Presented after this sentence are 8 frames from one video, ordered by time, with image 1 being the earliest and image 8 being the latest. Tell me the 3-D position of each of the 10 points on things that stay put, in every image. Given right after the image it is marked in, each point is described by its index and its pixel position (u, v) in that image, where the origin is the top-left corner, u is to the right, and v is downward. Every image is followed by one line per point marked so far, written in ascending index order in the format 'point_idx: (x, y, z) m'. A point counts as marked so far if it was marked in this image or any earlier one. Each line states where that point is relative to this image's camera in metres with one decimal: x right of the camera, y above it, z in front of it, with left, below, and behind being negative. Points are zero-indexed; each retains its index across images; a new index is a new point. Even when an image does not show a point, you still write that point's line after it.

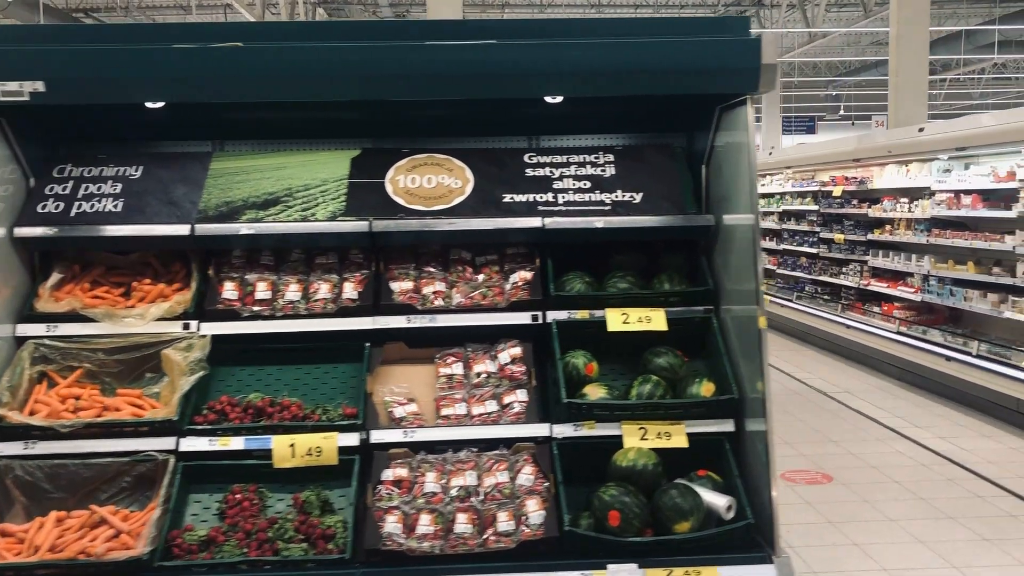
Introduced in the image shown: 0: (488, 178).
0: (-0.1, +0.3, +2.6) m
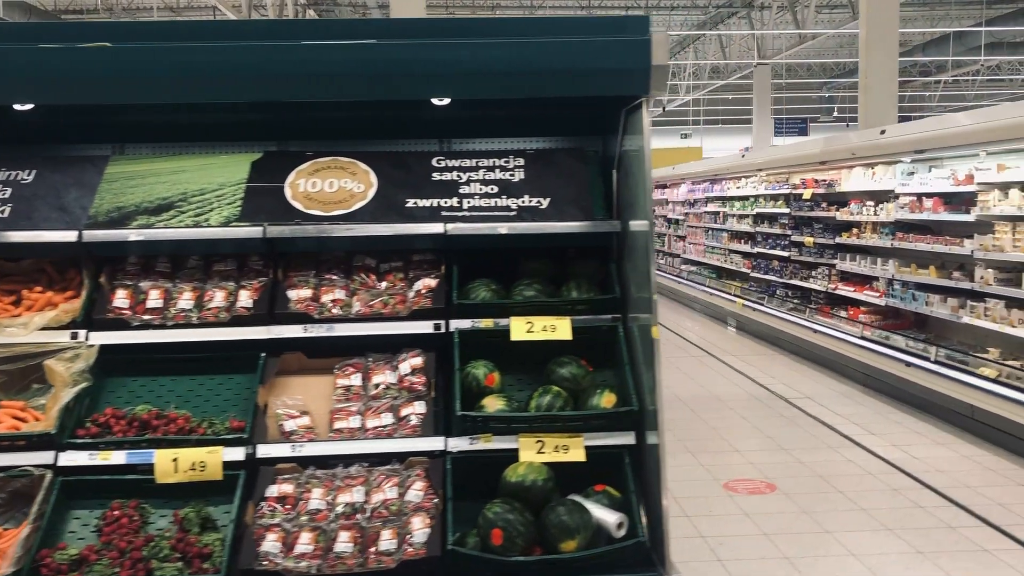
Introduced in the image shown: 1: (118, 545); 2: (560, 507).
0: (-0.3, +0.3, +2.5) m
1: (-0.9, -0.6, +2.1) m
2: (+0.1, -0.5, +2.0) m
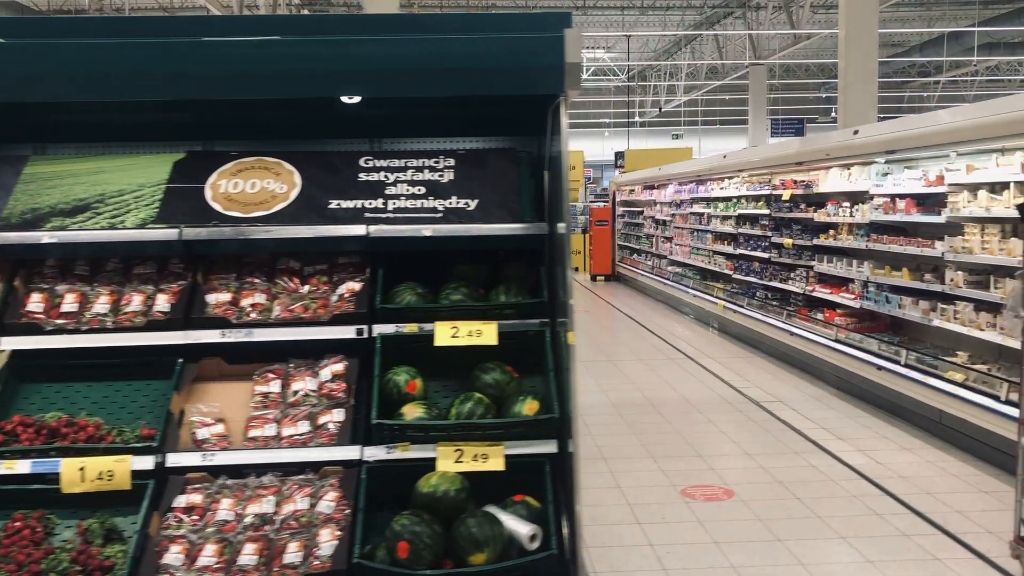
0: (-0.5, +0.3, +2.5) m
1: (-1.0, -0.6, +2.0) m
2: (-0.1, -0.5, +2.0) m
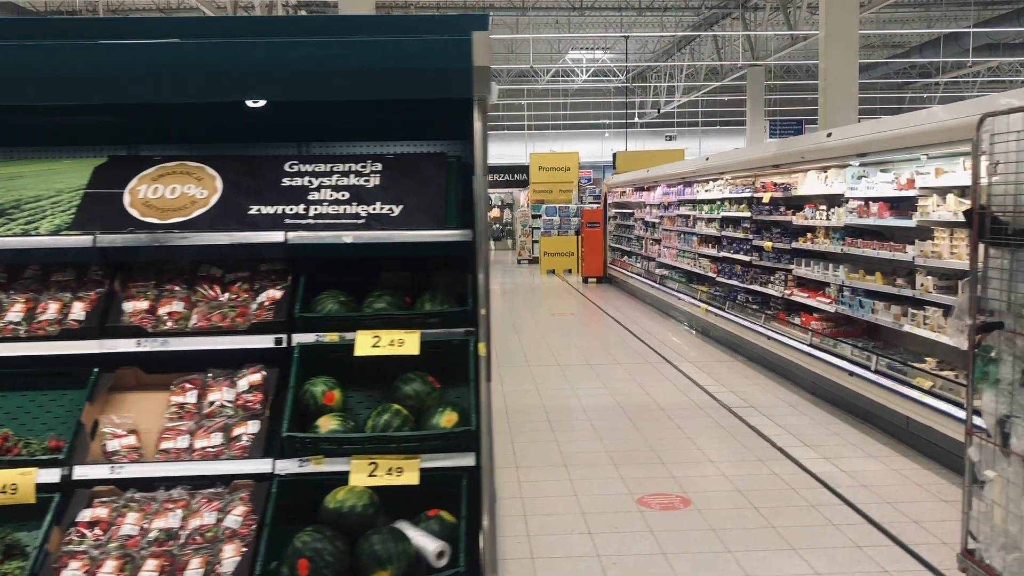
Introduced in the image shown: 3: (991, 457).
0: (-0.7, +0.2, +2.4) m
1: (-1.2, -0.6, +1.9) m
2: (-0.3, -0.5, +1.9) m
3: (+1.3, -0.5, +2.6) m
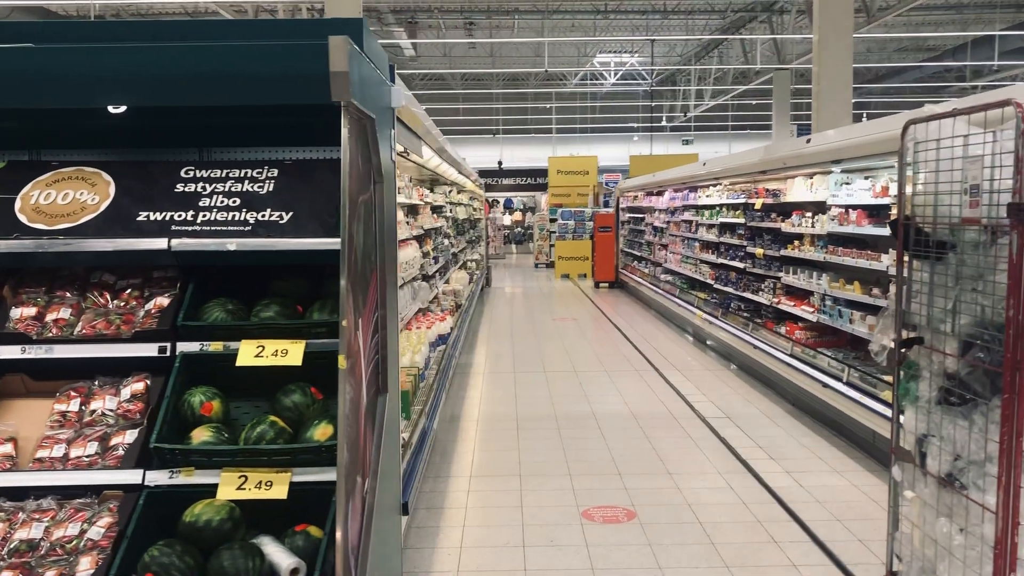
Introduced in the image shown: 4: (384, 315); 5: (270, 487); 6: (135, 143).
0: (-1.0, +0.2, +2.4) m
1: (-1.5, -0.6, +1.9) m
2: (-0.6, -0.5, +1.9) m
3: (+1.1, -0.5, +2.5) m
4: (-0.3, -0.1, +2.4) m
5: (-0.5, -0.4, +2.0) m
6: (-1.0, +0.4, +2.5) m
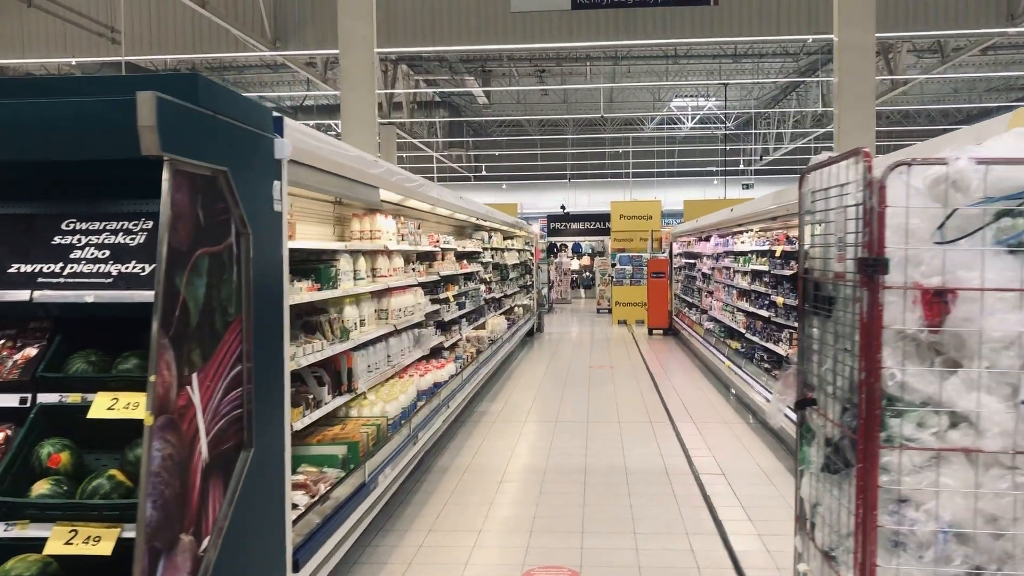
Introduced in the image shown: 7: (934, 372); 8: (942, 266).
0: (-1.3, +0.1, +2.4) m
1: (-1.9, -0.7, +2.0) m
2: (-0.9, -0.6, +1.9) m
3: (+0.7, -0.7, +2.4) m
4: (-0.7, -0.2, +2.4) m
5: (-0.9, -0.5, +2.0) m
6: (-1.3, +0.3, +2.6) m
7: (+0.8, -0.2, +1.9) m
8: (+0.8, 0.0, +1.9) m
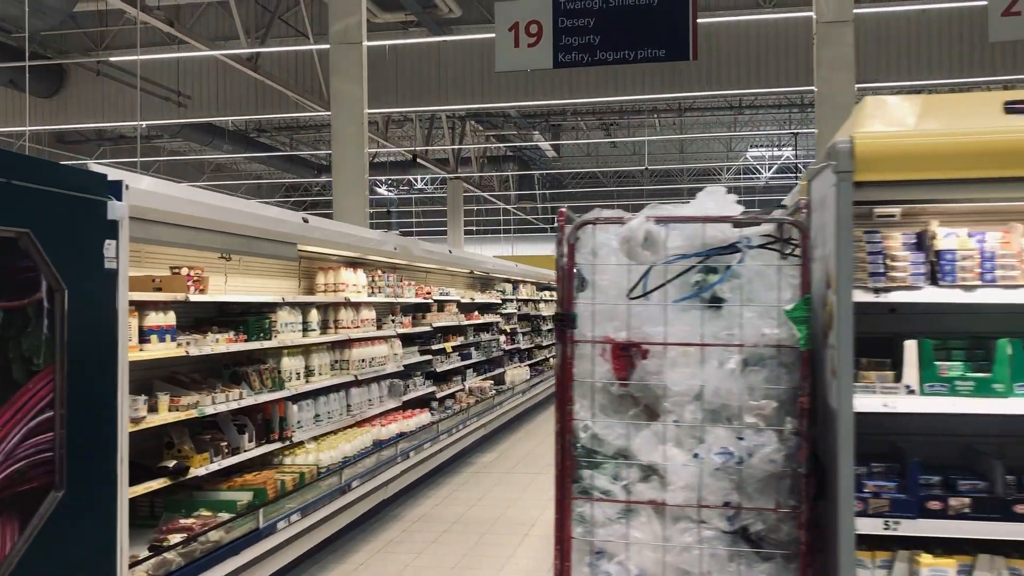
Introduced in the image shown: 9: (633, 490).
0: (-1.8, 0.0, +2.7) m
1: (-2.5, -0.8, +2.3) m
2: (-1.5, -0.7, +2.0) m
3: (+0.2, -0.8, +2.4) m
4: (-1.2, -0.3, +2.6) m
5: (-1.5, -0.7, +2.2) m
6: (-1.8, +0.1, +2.9) m
7: (+0.2, -0.3, +1.9) m
8: (+0.2, -0.1, +1.9) m
9: (+0.2, -0.4, +1.9) m
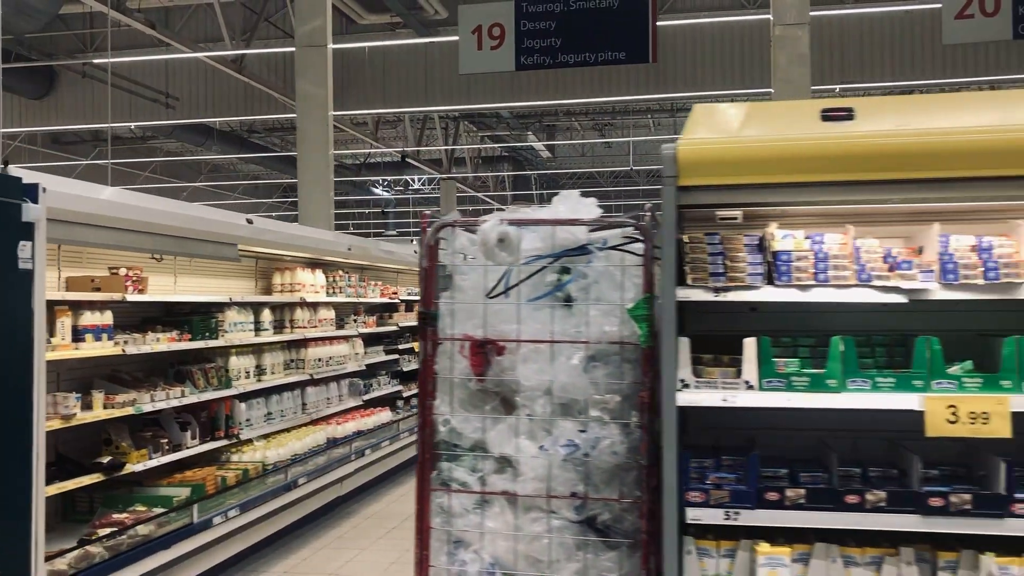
0: (-2.1, 0.0, +2.8) m
1: (-2.8, -0.8, +2.3) m
2: (-1.8, -0.7, +2.1) m
3: (-0.1, -0.8, +2.5) m
4: (-1.5, -0.3, +2.6) m
5: (-1.8, -0.7, +2.3) m
6: (-2.1, +0.1, +2.9) m
7: (-0.1, -0.3, +2.0) m
8: (-0.1, -0.1, +2.0) m
9: (0.0, -0.4, +2.0) m
